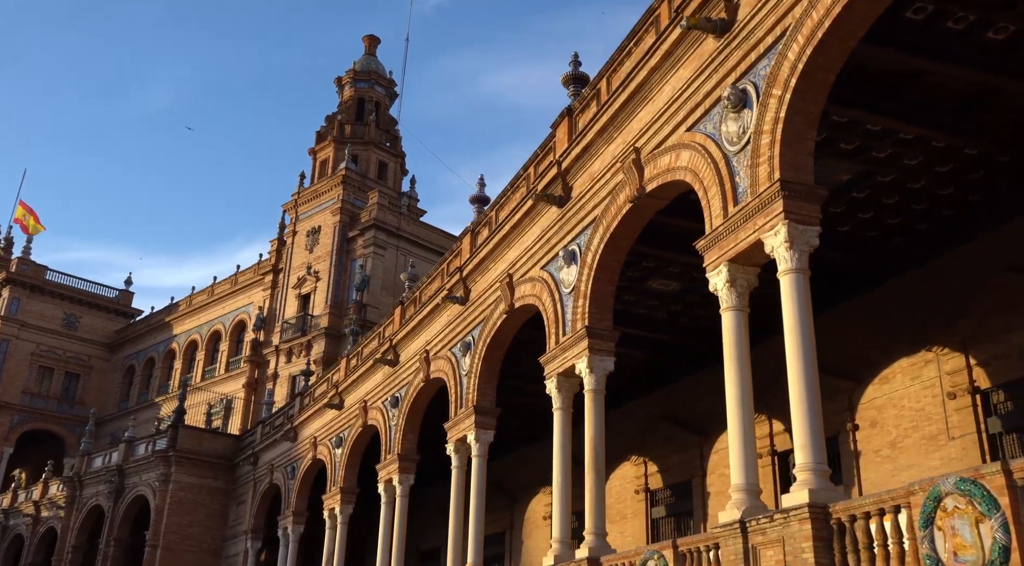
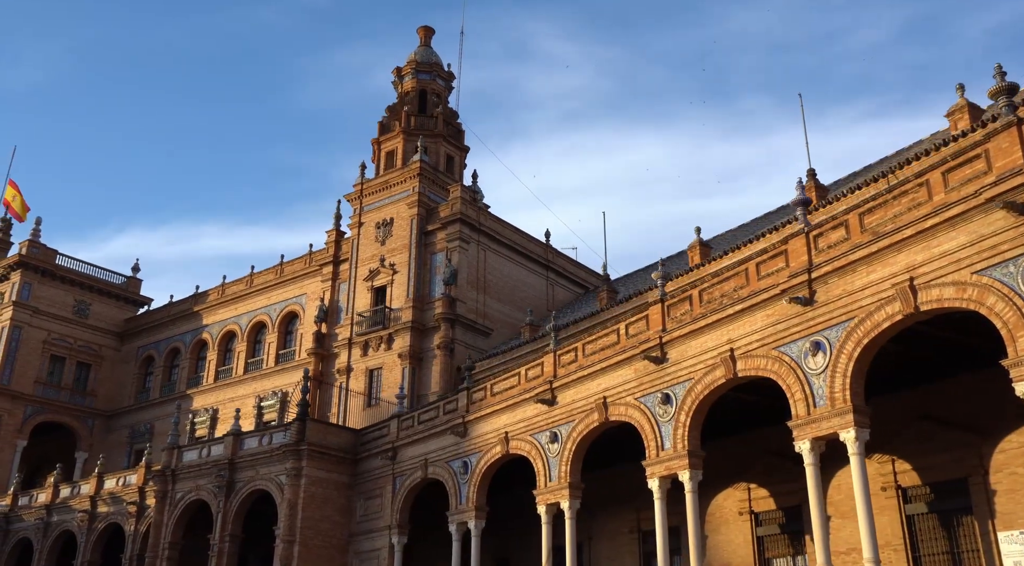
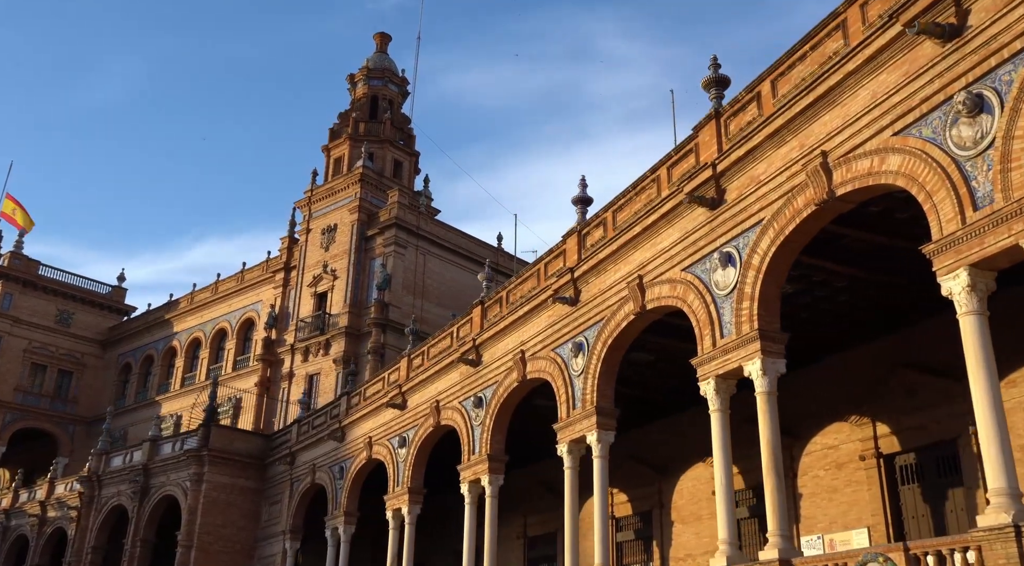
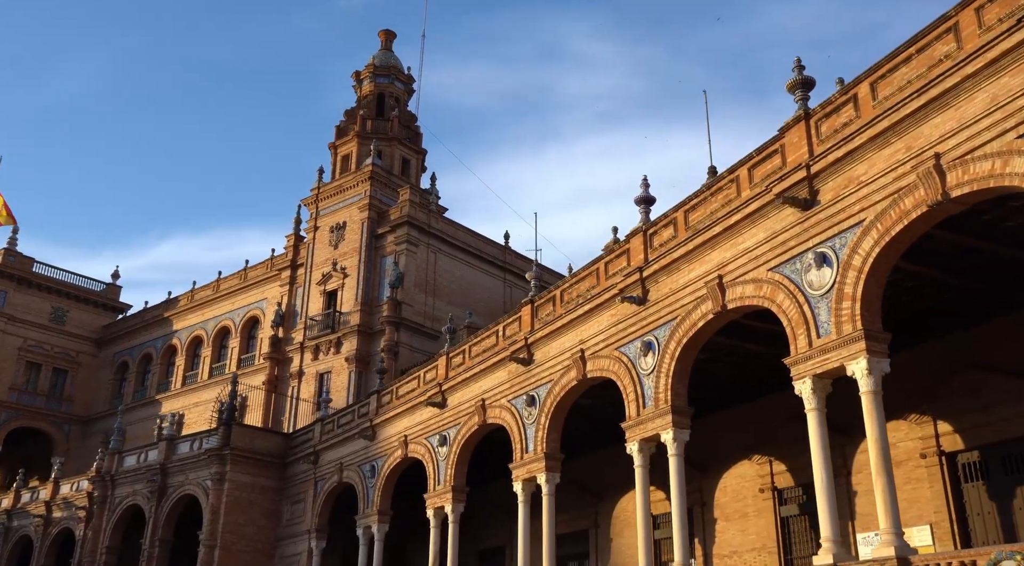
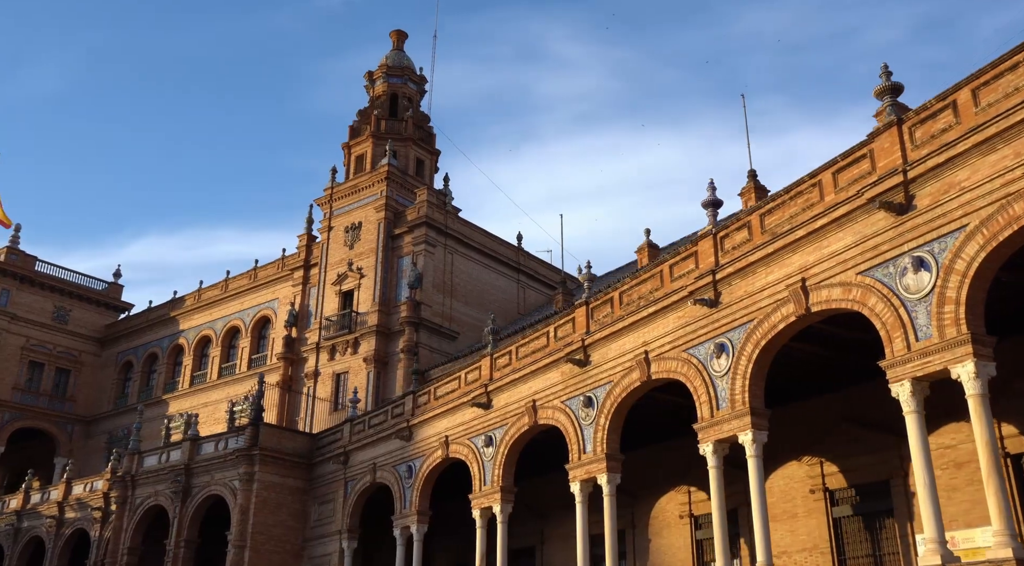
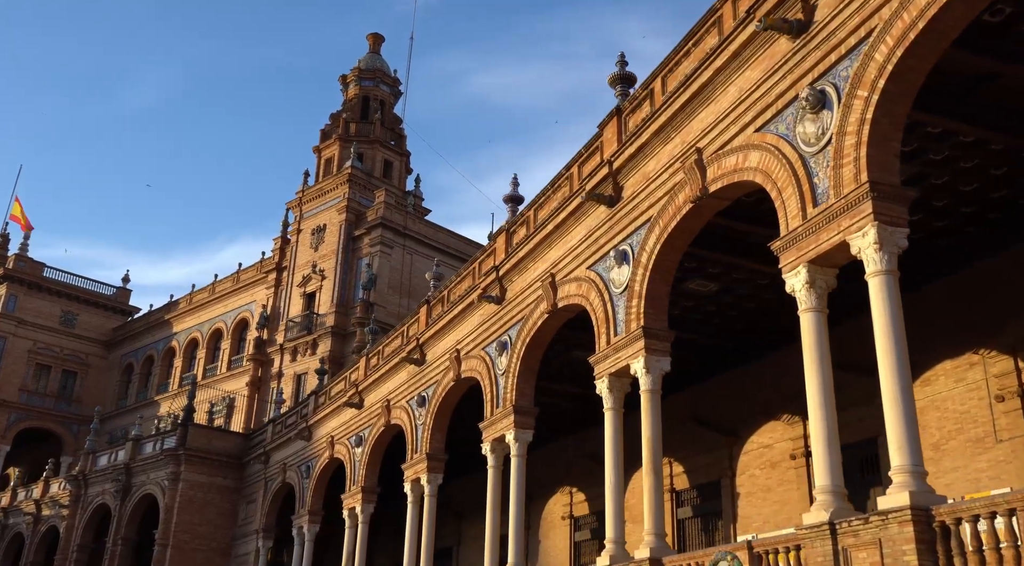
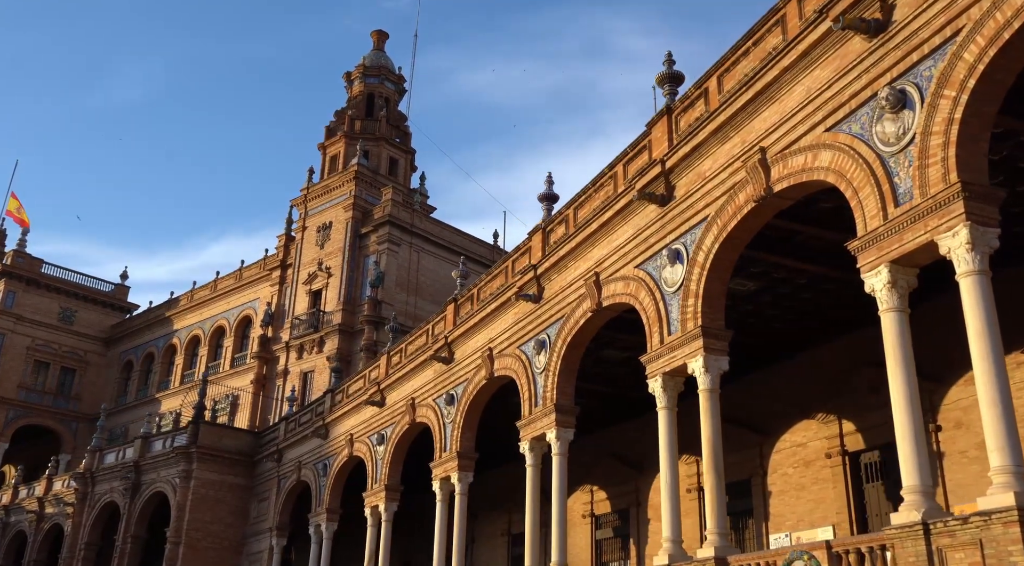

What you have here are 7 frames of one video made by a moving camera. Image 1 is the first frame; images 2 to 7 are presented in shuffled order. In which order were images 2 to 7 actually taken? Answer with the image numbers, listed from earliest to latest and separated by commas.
6, 7, 3, 4, 5, 2
